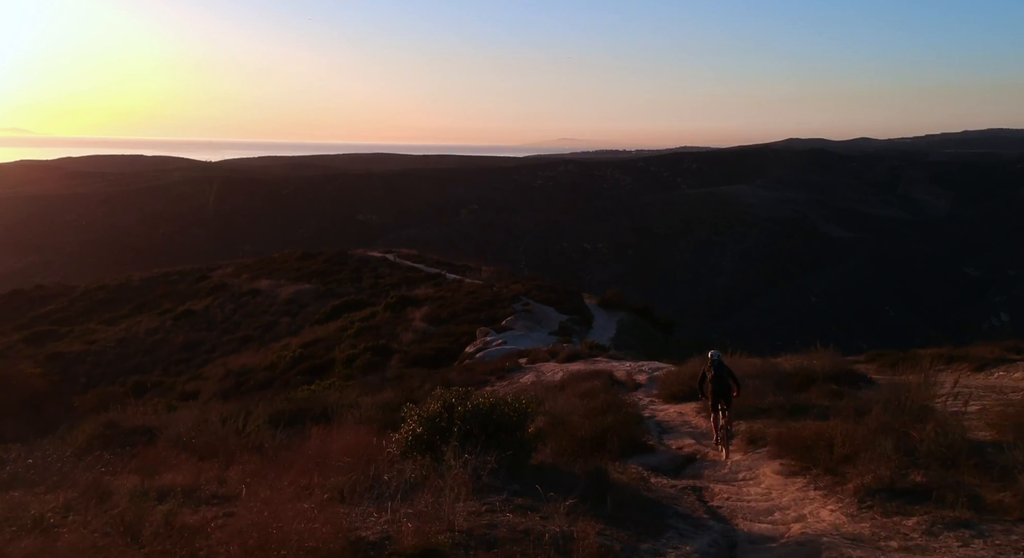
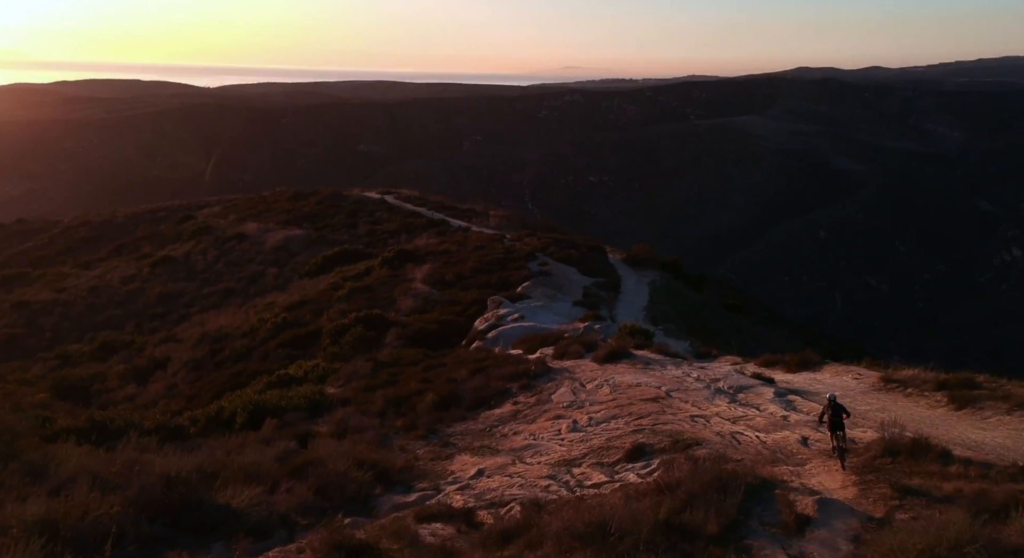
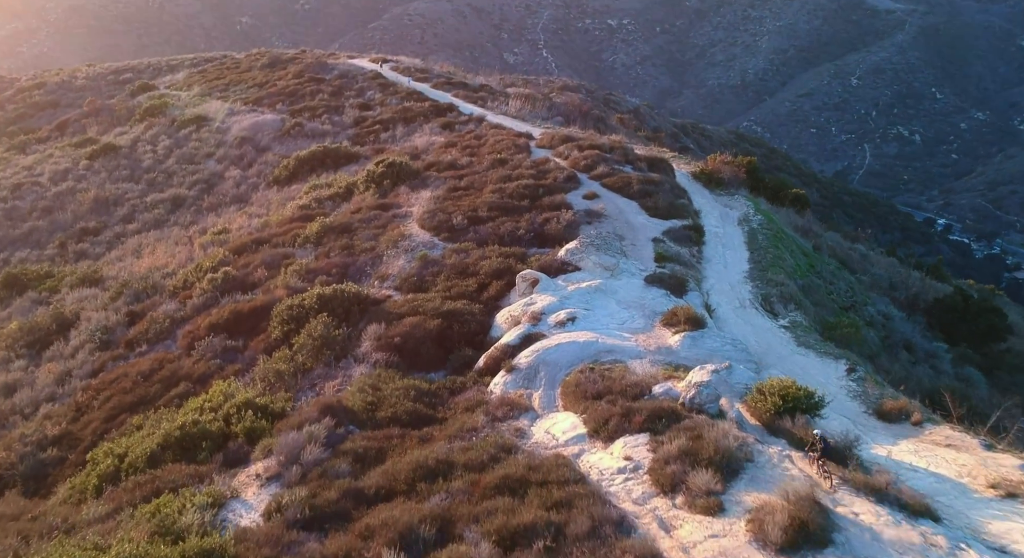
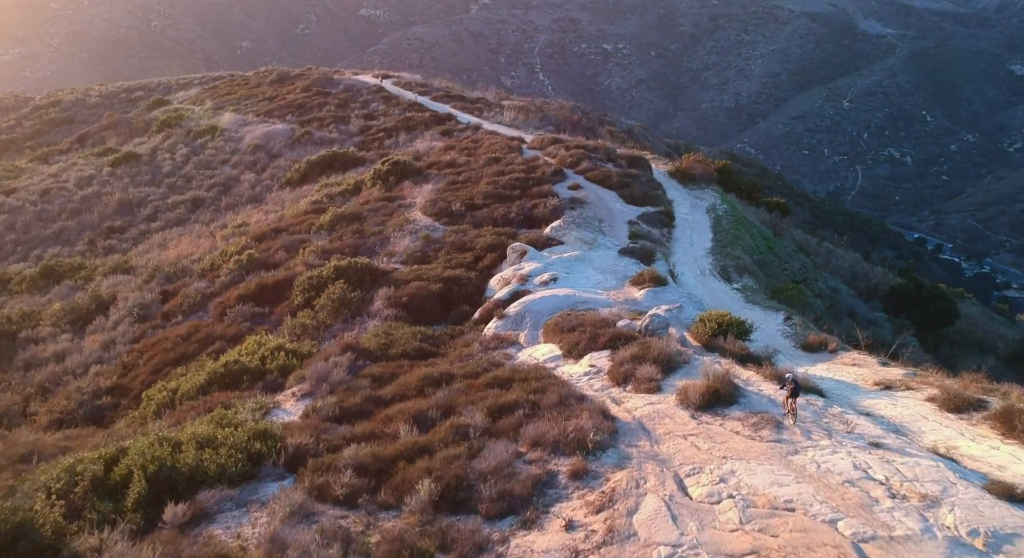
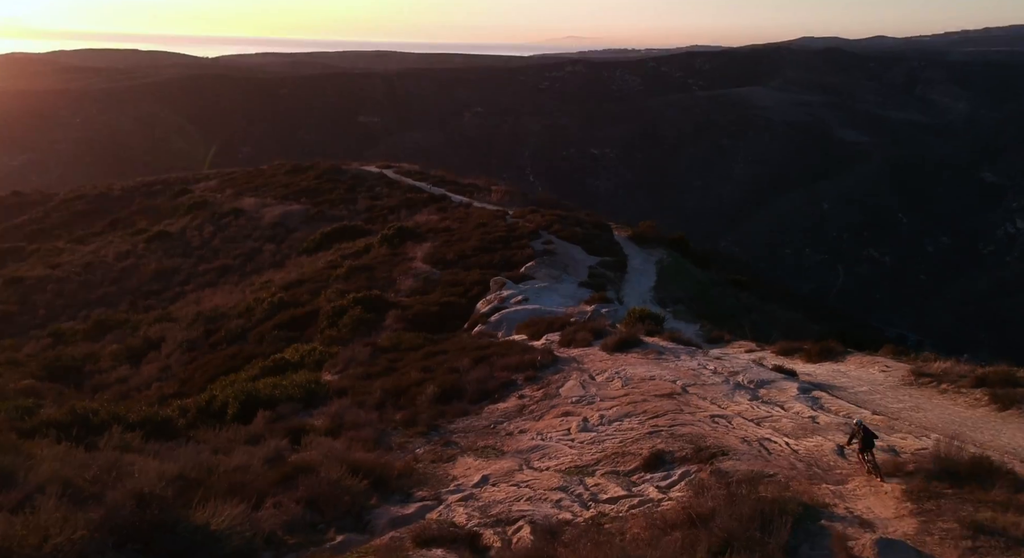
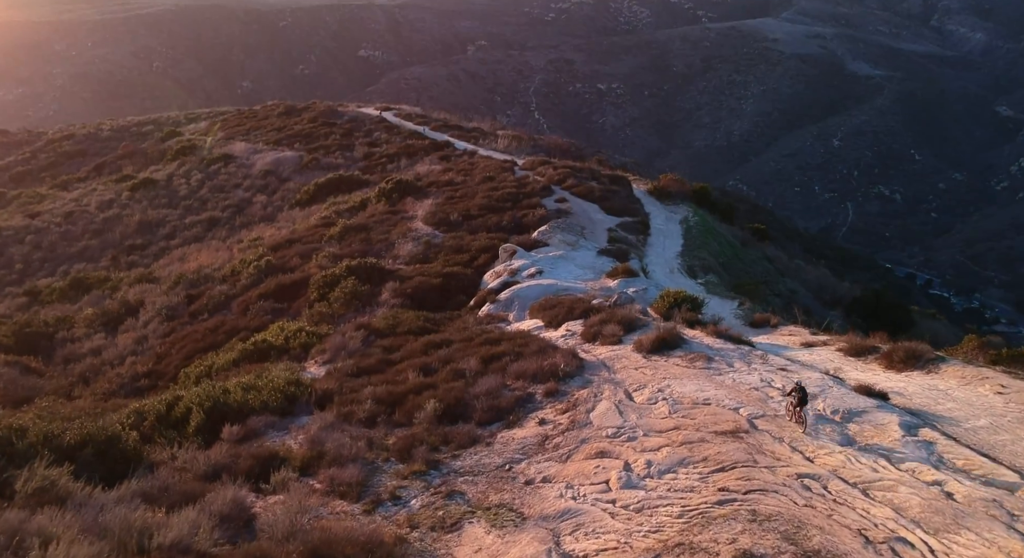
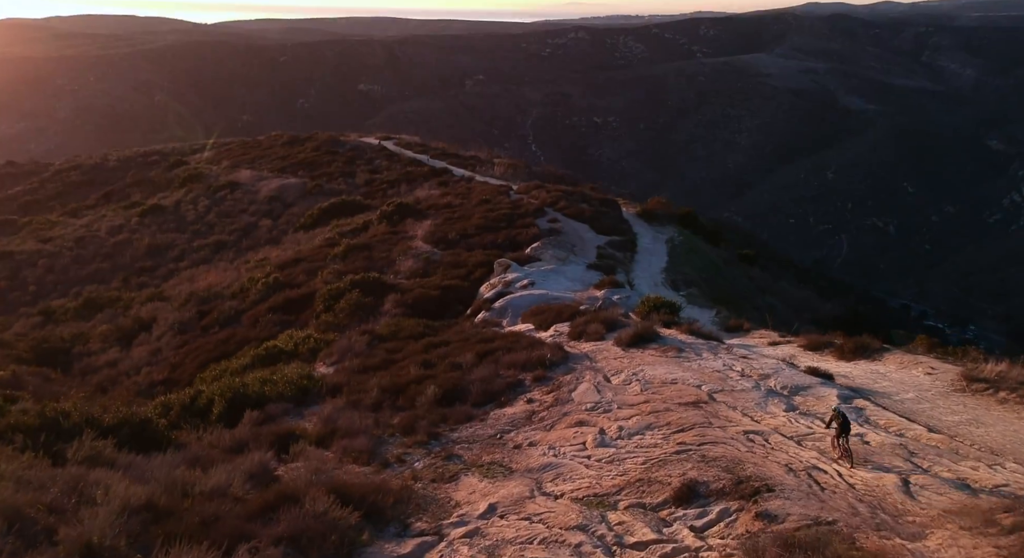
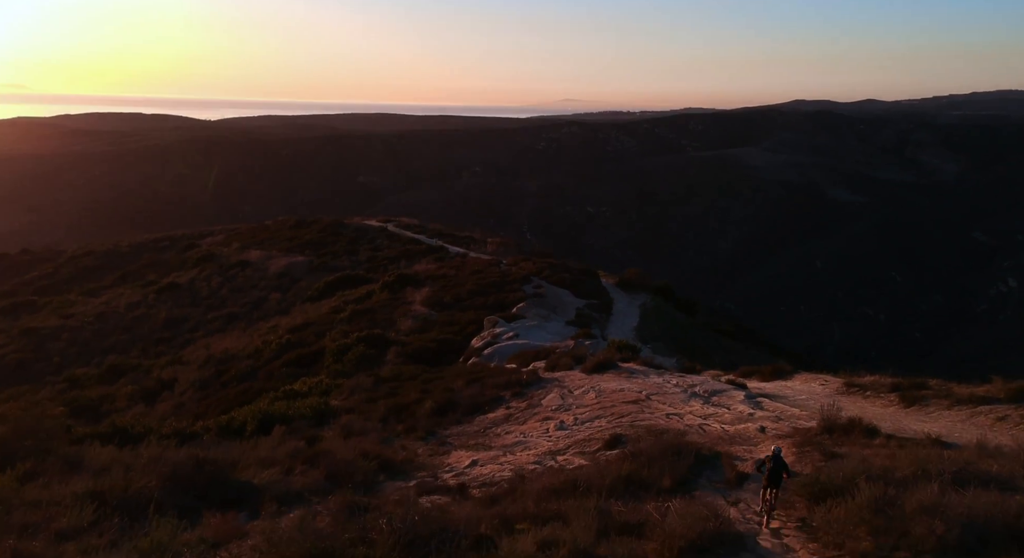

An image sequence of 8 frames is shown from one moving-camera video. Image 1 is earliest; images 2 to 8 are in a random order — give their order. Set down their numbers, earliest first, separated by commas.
8, 2, 5, 7, 6, 4, 3
